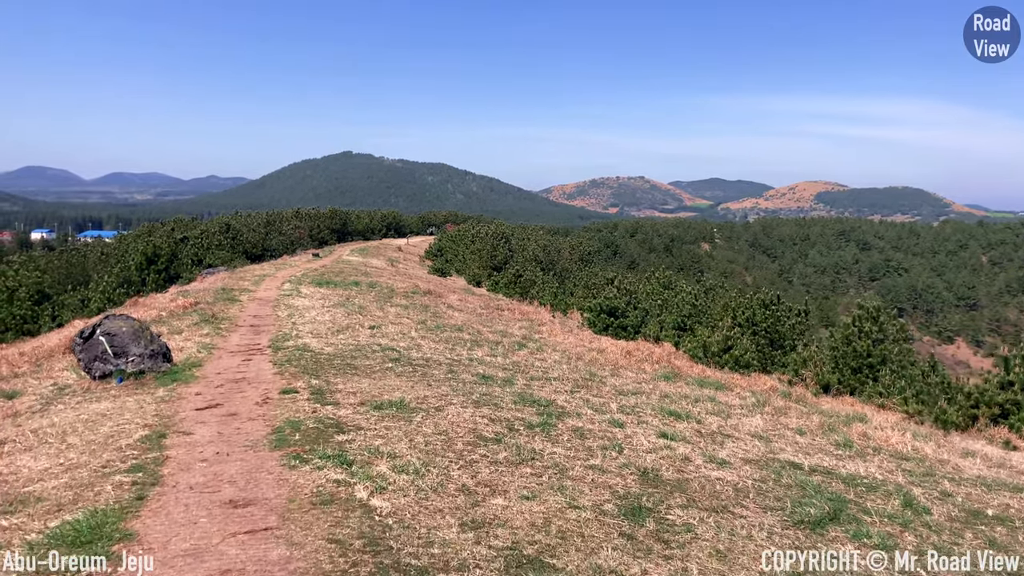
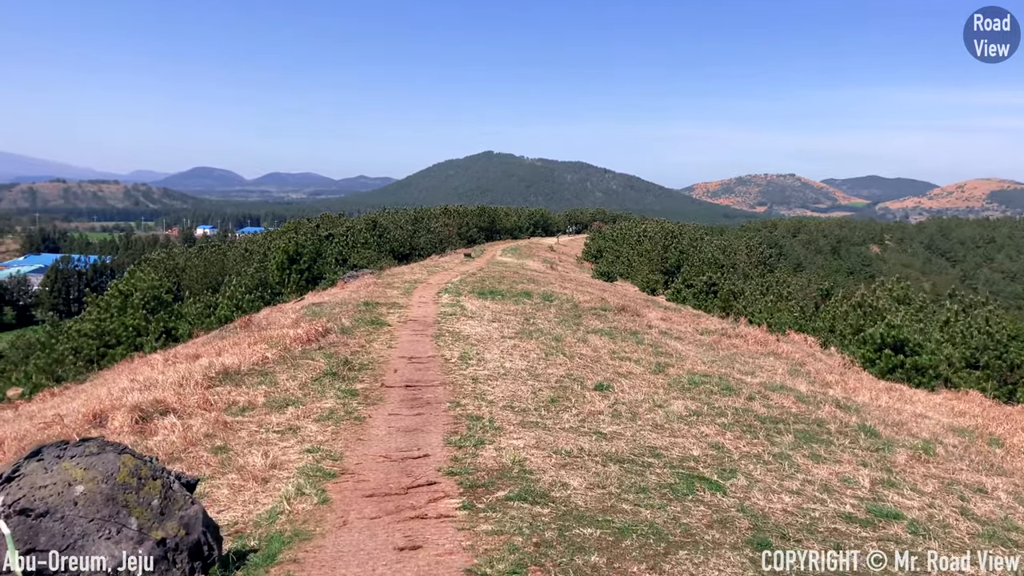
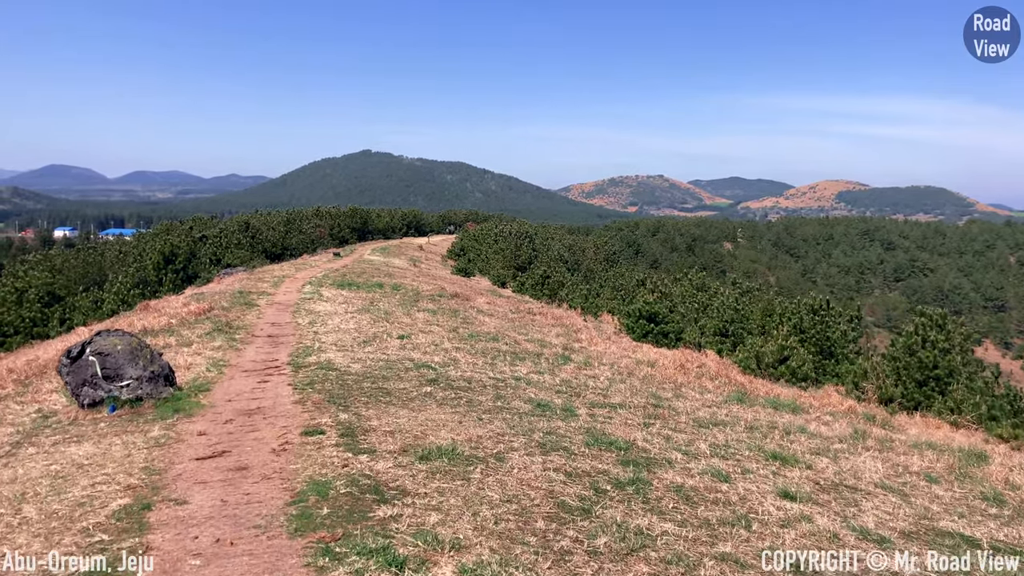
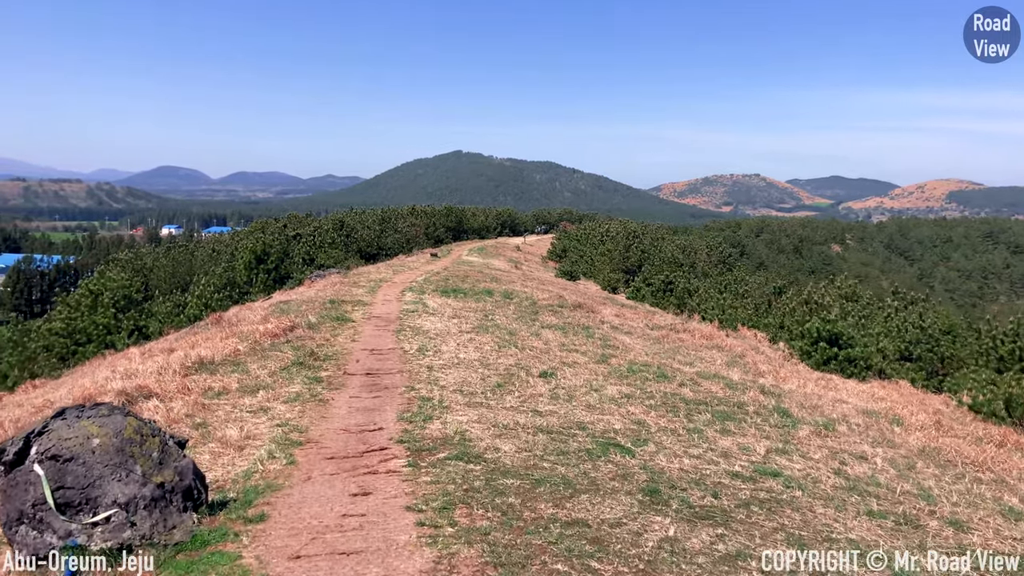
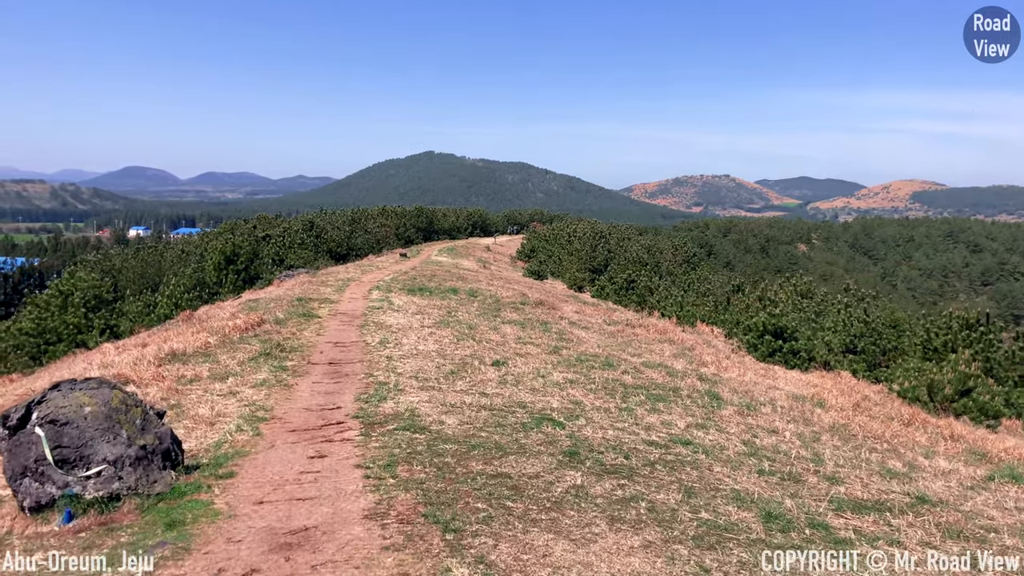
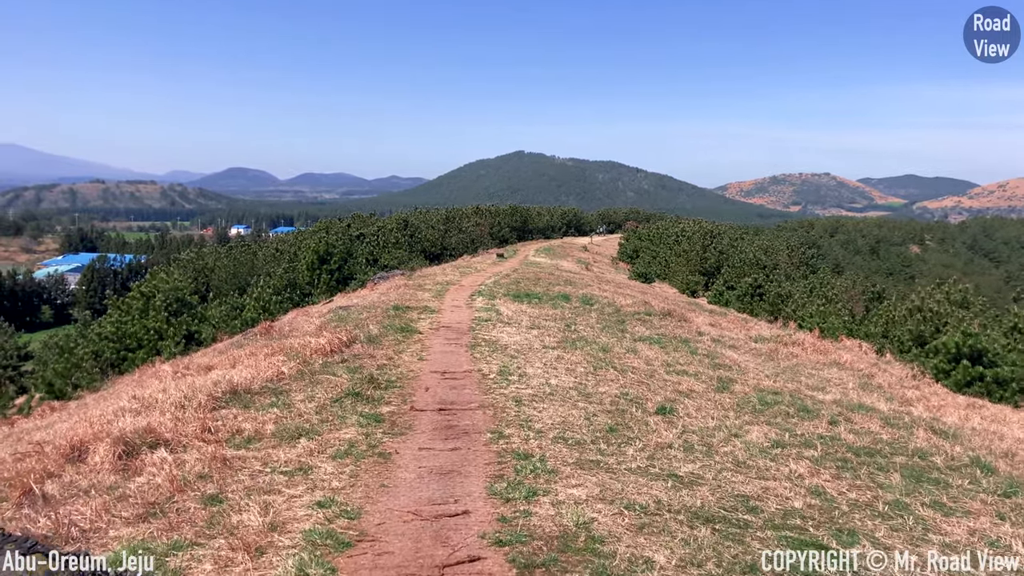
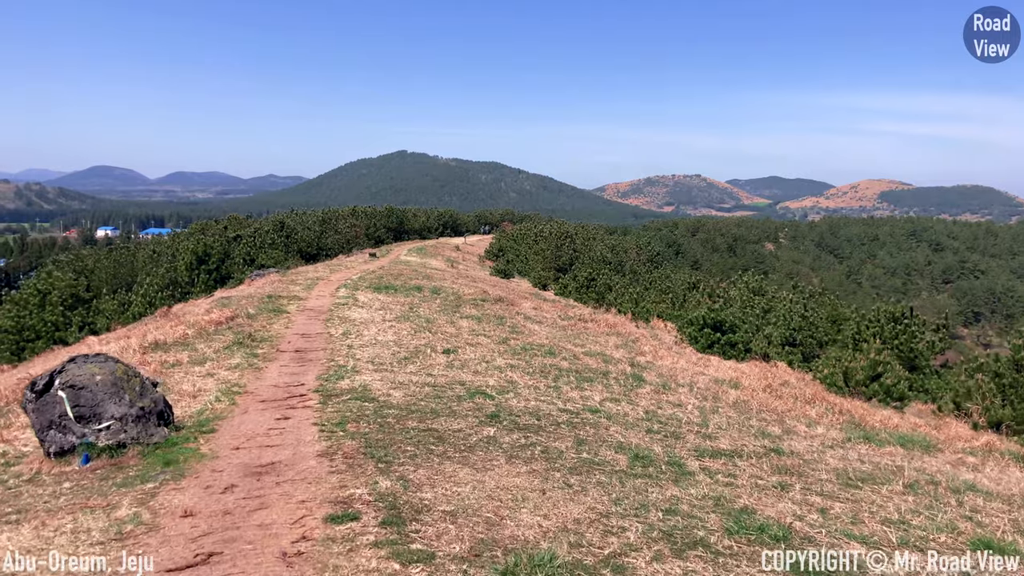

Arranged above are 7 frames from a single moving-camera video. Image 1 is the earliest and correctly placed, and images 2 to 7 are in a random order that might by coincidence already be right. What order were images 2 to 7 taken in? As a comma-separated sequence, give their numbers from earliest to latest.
3, 7, 5, 4, 2, 6
